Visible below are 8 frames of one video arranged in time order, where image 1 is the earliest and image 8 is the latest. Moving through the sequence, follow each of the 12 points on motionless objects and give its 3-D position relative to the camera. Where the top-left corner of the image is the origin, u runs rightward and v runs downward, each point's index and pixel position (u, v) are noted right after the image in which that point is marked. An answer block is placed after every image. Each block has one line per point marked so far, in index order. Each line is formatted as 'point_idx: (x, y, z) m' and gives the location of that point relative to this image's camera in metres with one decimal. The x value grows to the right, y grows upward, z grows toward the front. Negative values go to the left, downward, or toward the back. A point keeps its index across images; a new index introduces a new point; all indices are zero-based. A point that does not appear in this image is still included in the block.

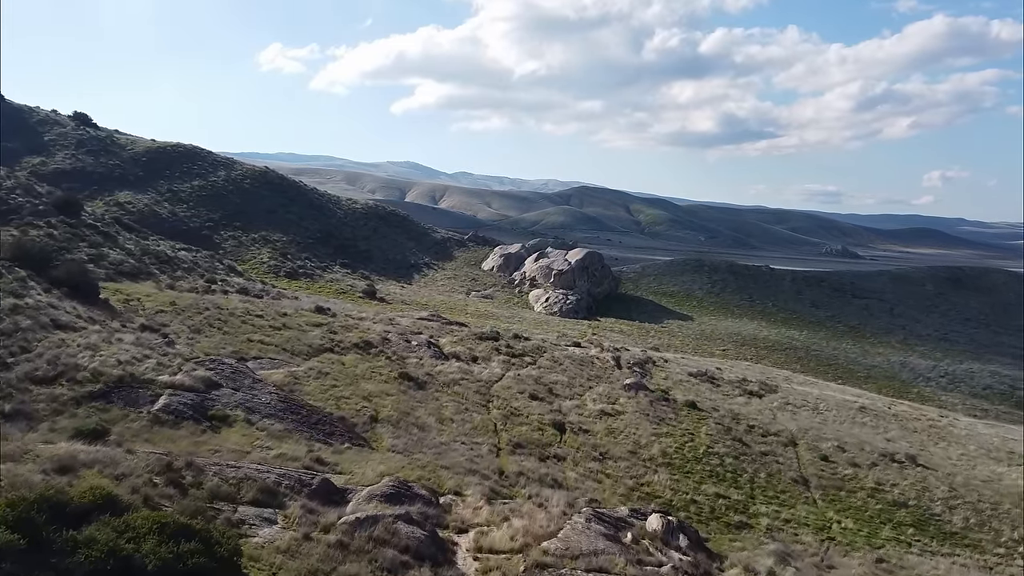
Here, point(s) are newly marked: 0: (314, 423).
0: (-3.6, -2.5, +17.4) m
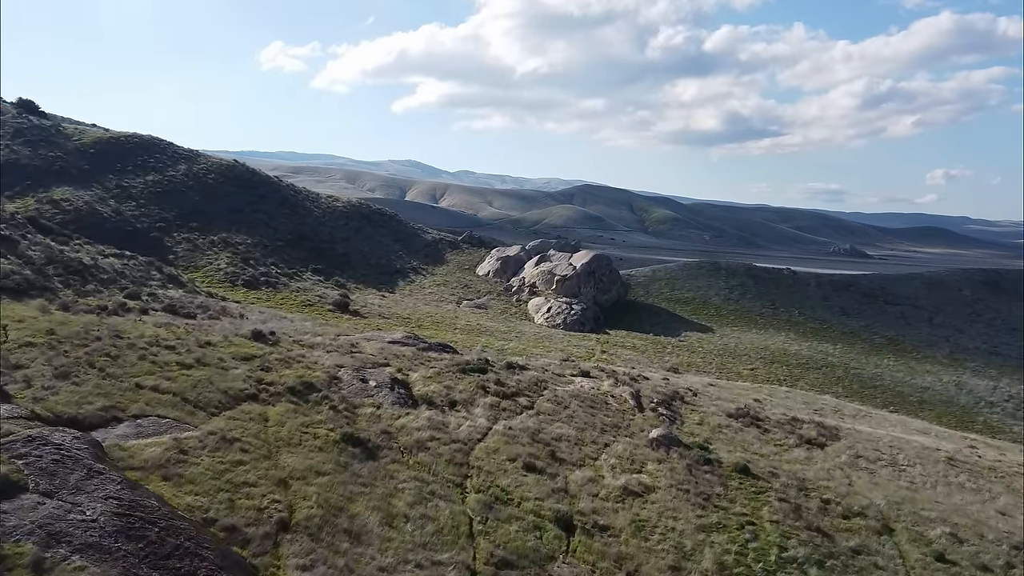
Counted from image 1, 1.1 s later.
0: (-3.9, -3.0, +10.6) m
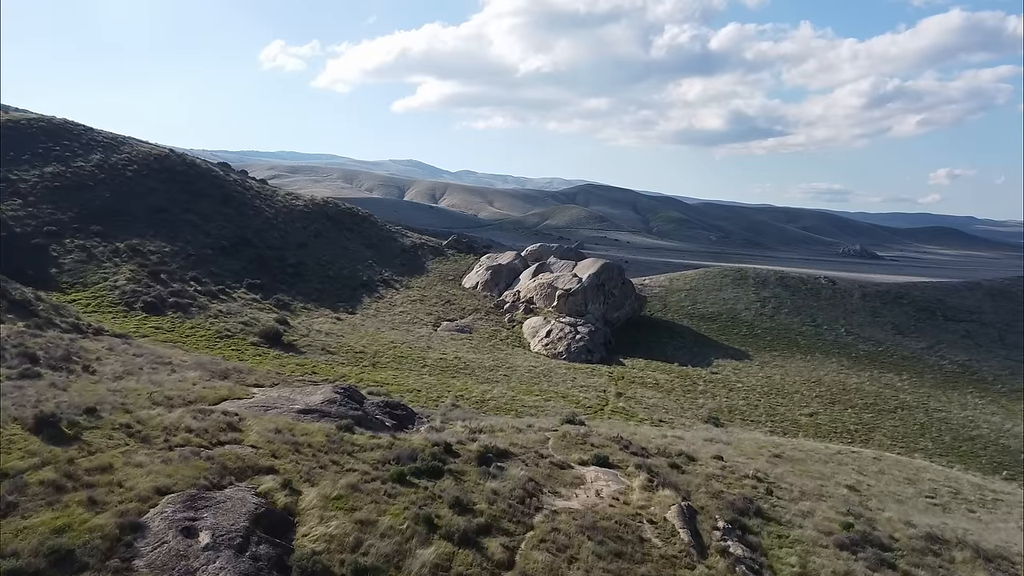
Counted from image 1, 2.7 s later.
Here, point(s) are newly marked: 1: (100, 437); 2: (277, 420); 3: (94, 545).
0: (-4.4, -3.8, +0.6) m
1: (-6.2, -2.2, +14.6) m
2: (-4.3, -2.4, +17.7) m
3: (-4.6, -2.8, +10.6) m
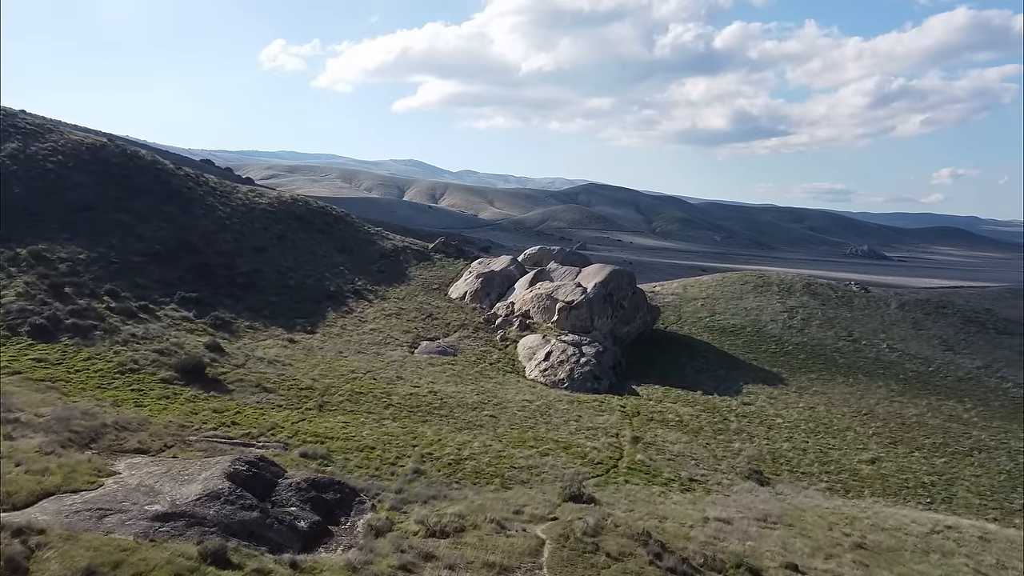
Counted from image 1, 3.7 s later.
0: (-4.7, -4.2, -6.0) m
1: (-6.6, -2.7, +7.9) m
2: (-4.7, -2.9, +11.0) m
3: (-4.9, -3.3, +3.9) m
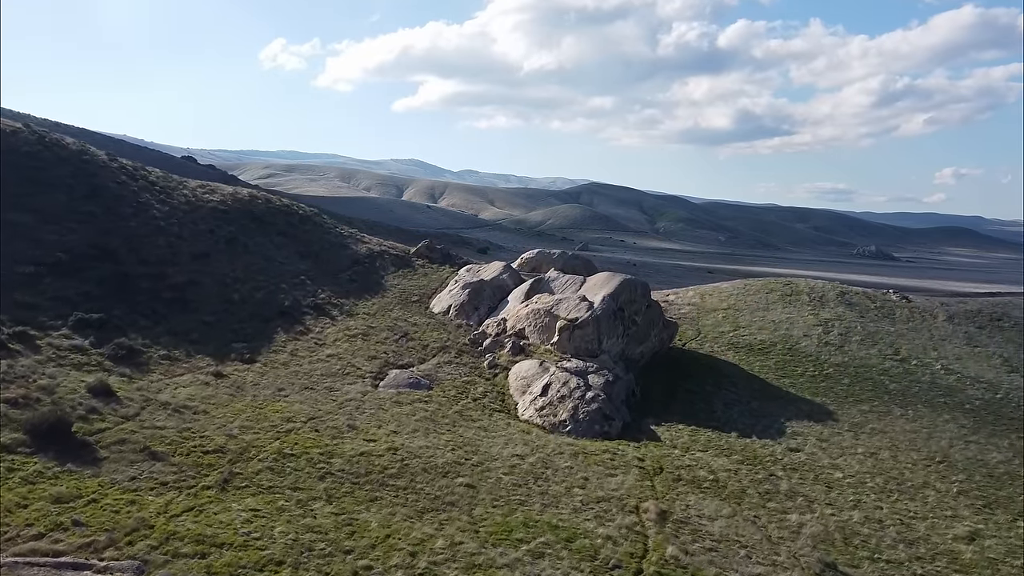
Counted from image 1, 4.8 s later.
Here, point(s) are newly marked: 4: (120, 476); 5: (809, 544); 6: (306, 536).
0: (-5.1, -4.7, -12.6) m
1: (-6.9, -3.2, +1.3) m
2: (-5.0, -3.4, +4.4) m
3: (-5.3, -3.8, -2.7) m
4: (-6.5, -3.2, +16.1) m
5: (+6.0, -5.1, +19.2) m
6: (-3.2, -3.8, +14.8) m
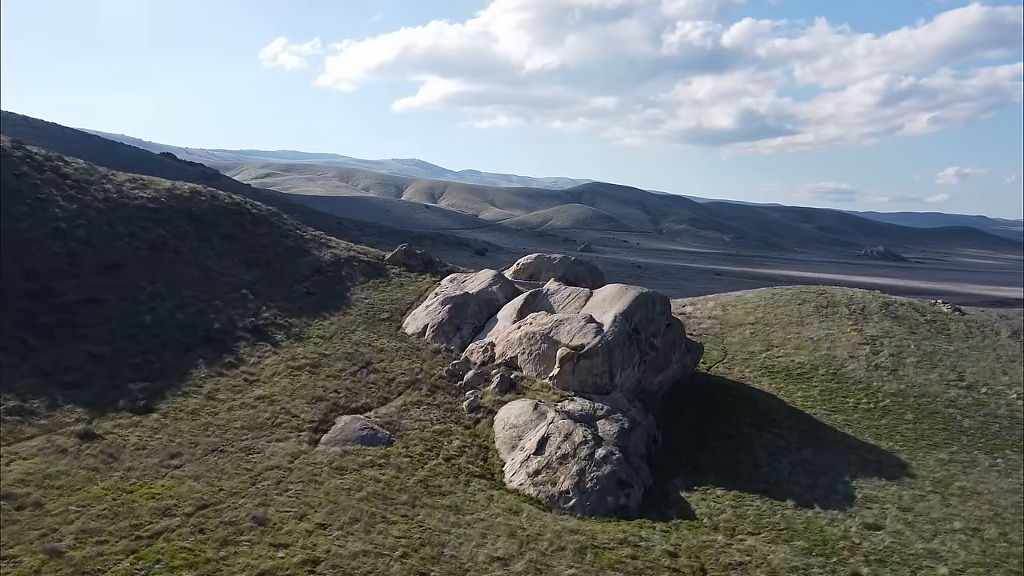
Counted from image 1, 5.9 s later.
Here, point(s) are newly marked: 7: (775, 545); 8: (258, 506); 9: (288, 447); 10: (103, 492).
0: (-5.6, -5.2, -19.3) m
1: (-7.3, -3.7, -5.4) m
2: (-5.4, -3.9, -2.3) m
3: (-5.7, -4.3, -9.4) m
4: (-6.9, -3.6, +9.4) m
5: (+5.7, -5.6, +12.5) m
6: (-3.5, -4.3, +8.1) m
7: (+5.0, -4.9, +18.3) m
8: (-4.2, -3.6, +15.8) m
9: (-4.5, -3.2, +19.2) m
10: (-6.4, -3.2, +15.1) m
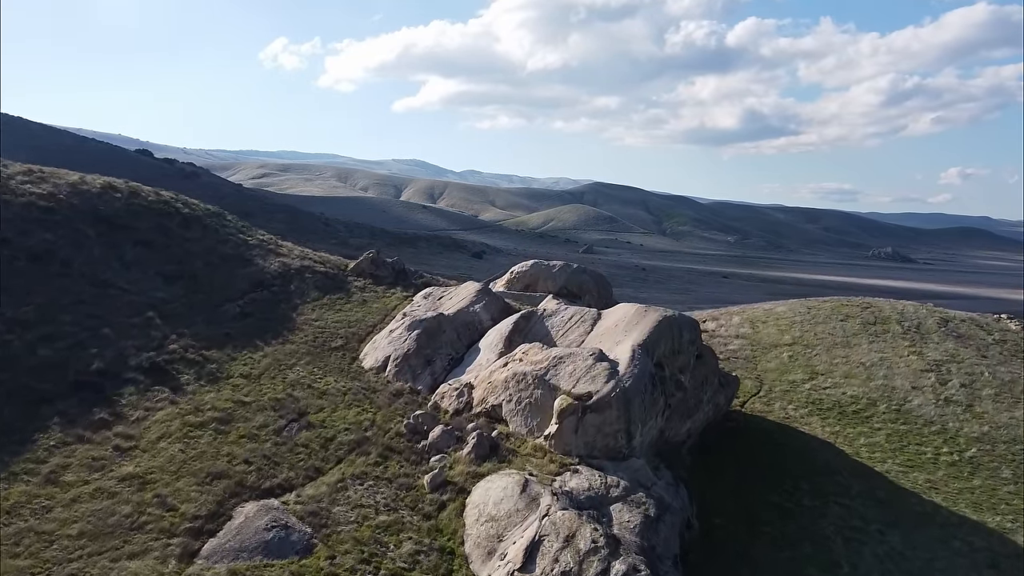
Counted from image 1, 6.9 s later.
0: (-6.0, -5.7, -26.0) m
1: (-7.8, -4.2, -12.0) m
2: (-5.8, -4.4, -8.9) m
3: (-6.1, -4.8, -16.0) m
4: (-7.3, -4.2, +2.8) m
5: (+5.3, -6.1, +5.8) m
6: (-3.9, -4.8, +1.4) m
7: (+4.7, -5.4, +11.6) m
8: (-4.5, -4.1, +9.1) m
9: (-4.9, -3.7, +12.5) m
10: (-6.8, -3.7, +8.4) m
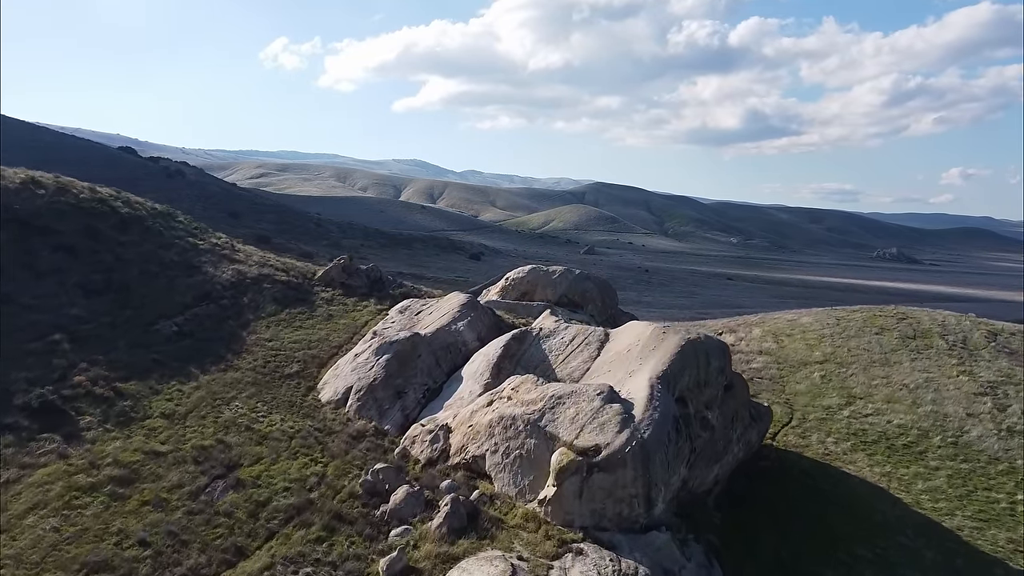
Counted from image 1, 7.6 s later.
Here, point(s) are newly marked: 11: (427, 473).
0: (-6.3, -6.0, -30.1) m
1: (-8.0, -4.5, -16.2) m
2: (-6.1, -4.7, -13.1) m
3: (-6.4, -5.1, -20.2) m
4: (-7.5, -4.5, -1.4) m
5: (+5.0, -6.4, +1.6) m
6: (-4.2, -5.1, -2.7) m
7: (+4.4, -5.7, +7.4) m
8: (-4.8, -4.4, +5.0) m
9: (-5.1, -4.0, +8.4) m
10: (-7.0, -4.0, +4.3) m
11: (-1.3, -3.0, +15.8) m
